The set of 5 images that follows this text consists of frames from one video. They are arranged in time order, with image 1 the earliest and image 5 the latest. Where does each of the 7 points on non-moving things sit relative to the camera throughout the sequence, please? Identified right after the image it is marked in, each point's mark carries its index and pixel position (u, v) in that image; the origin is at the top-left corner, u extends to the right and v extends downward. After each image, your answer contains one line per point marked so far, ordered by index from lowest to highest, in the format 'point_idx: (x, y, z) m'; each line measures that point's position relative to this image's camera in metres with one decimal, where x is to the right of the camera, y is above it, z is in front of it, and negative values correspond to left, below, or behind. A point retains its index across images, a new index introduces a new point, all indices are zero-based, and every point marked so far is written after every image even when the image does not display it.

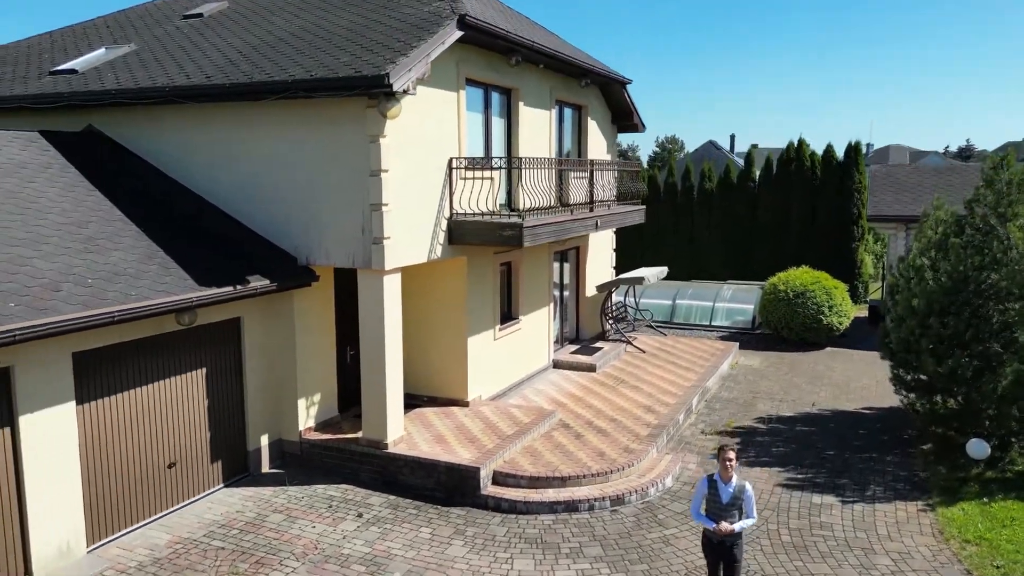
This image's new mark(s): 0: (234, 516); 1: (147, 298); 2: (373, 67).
0: (-3.0, -2.5, +8.3) m
1: (-3.5, -0.1, +7.3) m
2: (-1.5, +2.3, +8.2) m
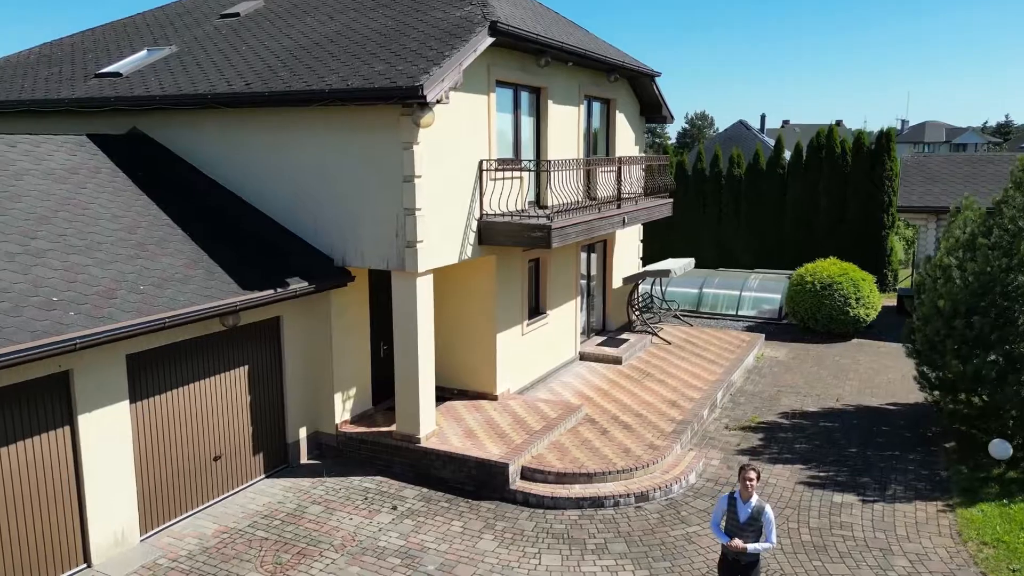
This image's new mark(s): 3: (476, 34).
0: (-2.7, -2.5, +8.8) m
1: (-3.2, -0.2, +7.7) m
2: (-1.1, +2.3, +8.4) m
3: (-0.4, +3.0, +9.1) m
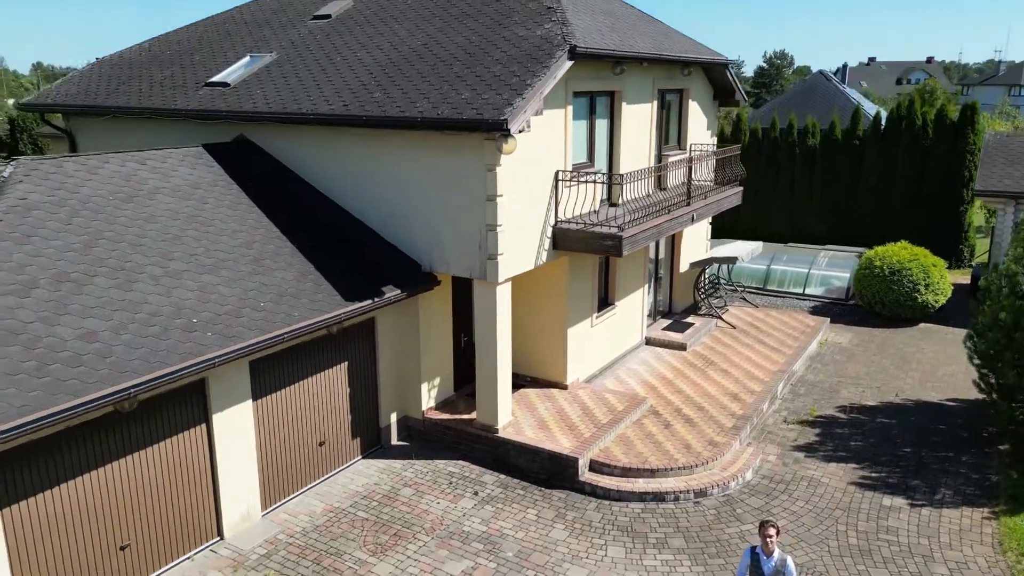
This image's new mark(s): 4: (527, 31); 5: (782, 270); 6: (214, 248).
0: (-1.8, -2.6, +10.0) m
1: (-2.3, -0.3, +8.7) m
2: (-0.2, +2.1, +9.1) m
3: (+0.6, +2.9, +9.7) m
4: (+0.2, +3.6, +10.6) m
5: (+6.7, +0.5, +19.1) m
6: (-3.6, +0.5, +9.1) m
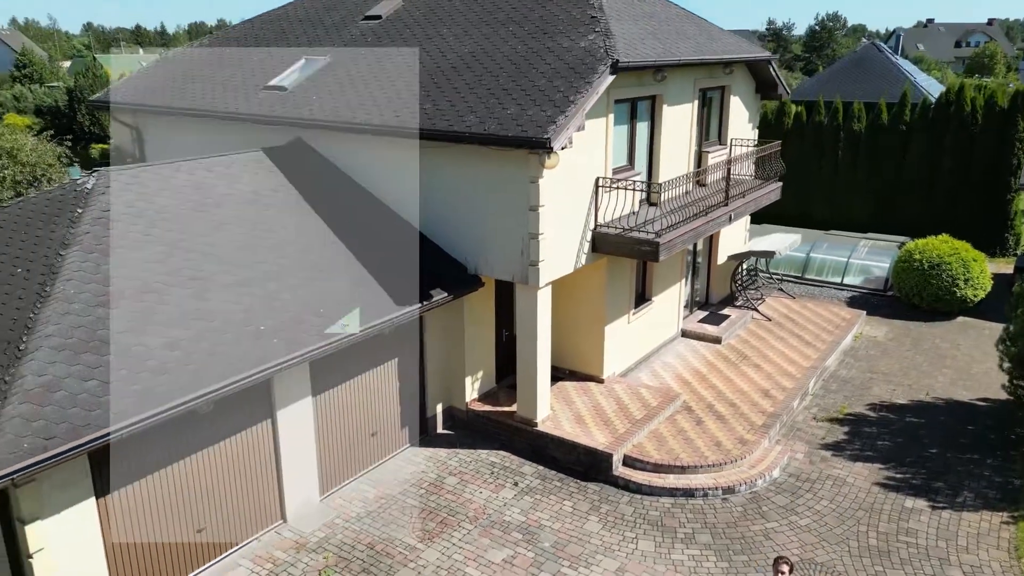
0: (-1.3, -2.6, +10.7) m
1: (-1.8, -0.4, +9.4) m
2: (+0.3, +2.0, +9.5) m
3: (+1.1, +2.8, +10.1) m
4: (+0.8, +3.5, +11.0) m
5: (+7.7, +0.7, +19.2) m
6: (-3.0, +0.4, +9.8) m
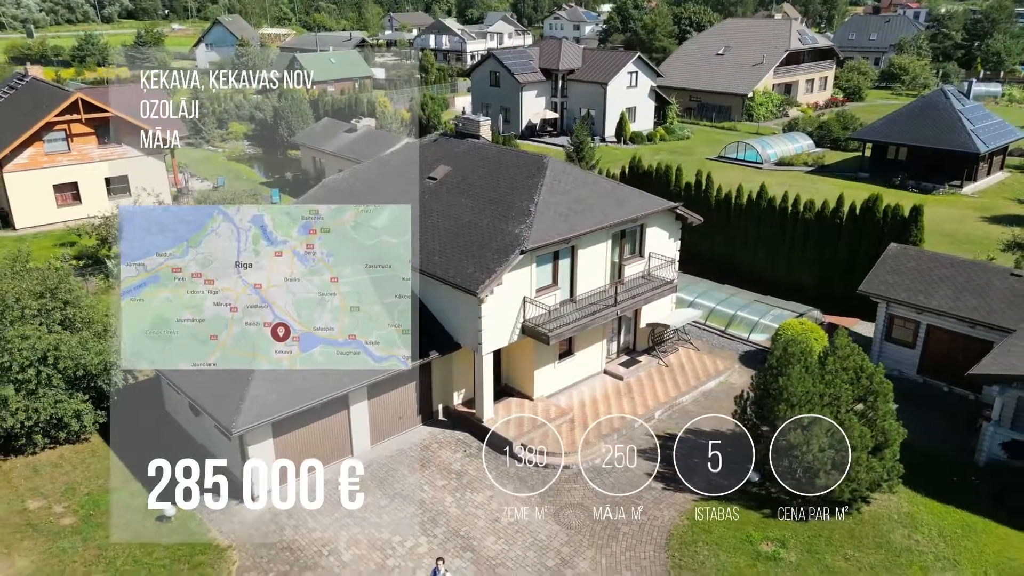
0: (-2.5, -4.3, +21.6) m
1: (-3.2, -2.2, +20.3) m
2: (-0.9, +0.1, +19.8) m
3: (0.0, +0.9, +20.1) m
4: (0.0, +1.7, +21.0) m
5: (+8.3, -1.2, +27.8) m
6: (-4.2, -1.2, +20.9) m
